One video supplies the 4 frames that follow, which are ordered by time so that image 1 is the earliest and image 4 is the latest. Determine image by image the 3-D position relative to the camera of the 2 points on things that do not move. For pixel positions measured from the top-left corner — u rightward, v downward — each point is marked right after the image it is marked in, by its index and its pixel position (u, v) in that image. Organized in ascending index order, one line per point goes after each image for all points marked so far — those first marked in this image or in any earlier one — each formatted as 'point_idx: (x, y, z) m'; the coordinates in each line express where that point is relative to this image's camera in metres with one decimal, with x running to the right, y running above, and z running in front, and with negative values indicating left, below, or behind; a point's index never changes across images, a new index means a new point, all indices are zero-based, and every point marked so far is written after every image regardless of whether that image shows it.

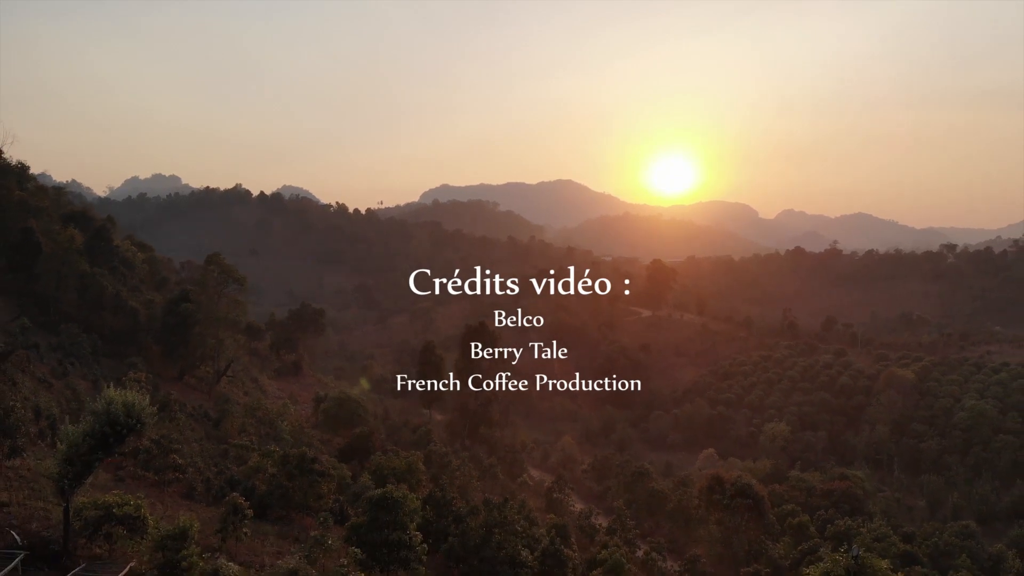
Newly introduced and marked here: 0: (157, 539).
0: (-7.4, -5.2, +12.2) m
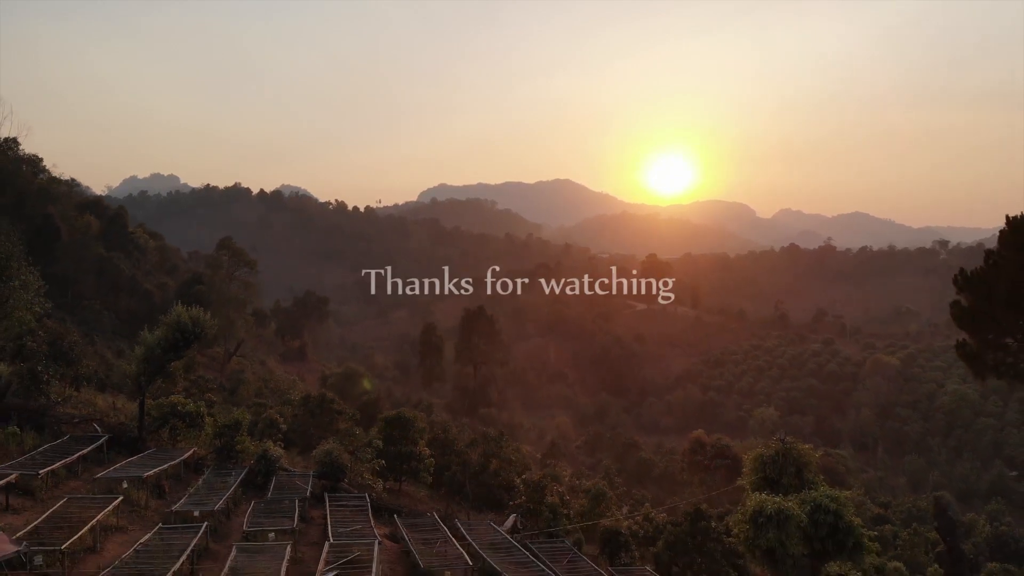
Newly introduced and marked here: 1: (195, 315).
0: (-7.6, -3.6, +14.9) m
1: (-8.1, -0.6, +15.2) m
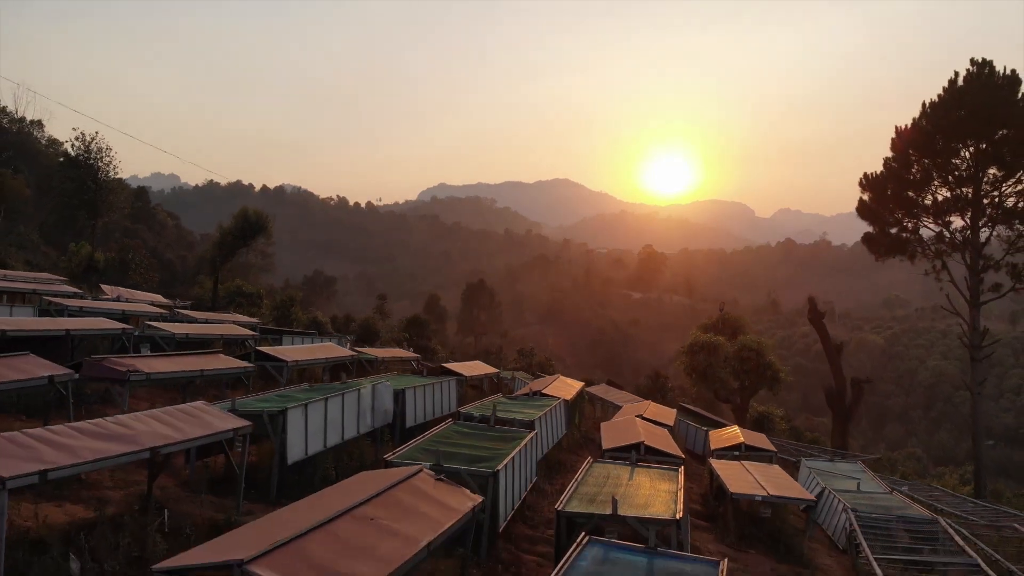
0: (-7.7, -0.6, +18.6) m
1: (-8.2, +2.4, +18.9) m
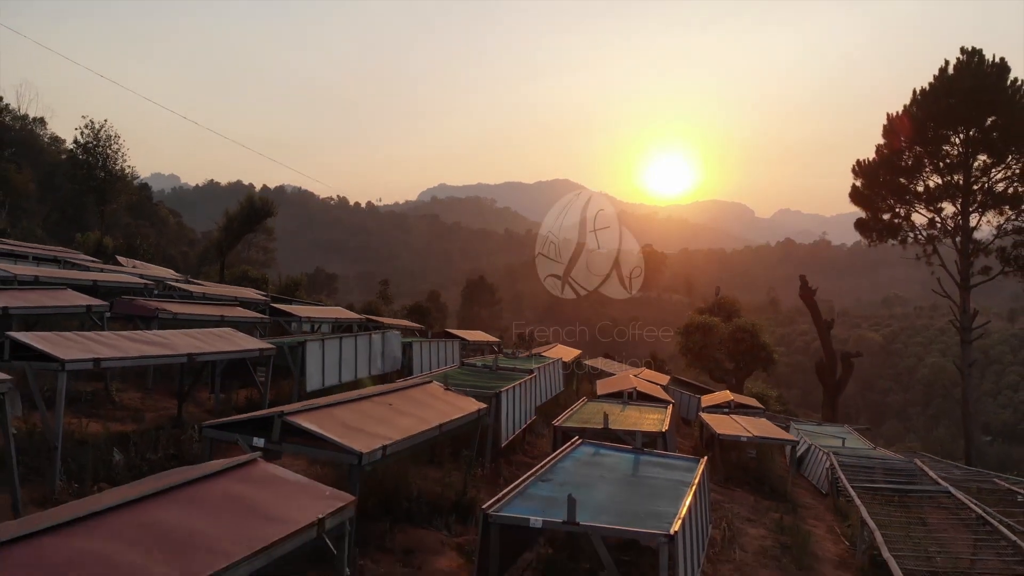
0: (-7.6, -0.1, +18.9) m
1: (-8.2, +2.9, +19.3) m
